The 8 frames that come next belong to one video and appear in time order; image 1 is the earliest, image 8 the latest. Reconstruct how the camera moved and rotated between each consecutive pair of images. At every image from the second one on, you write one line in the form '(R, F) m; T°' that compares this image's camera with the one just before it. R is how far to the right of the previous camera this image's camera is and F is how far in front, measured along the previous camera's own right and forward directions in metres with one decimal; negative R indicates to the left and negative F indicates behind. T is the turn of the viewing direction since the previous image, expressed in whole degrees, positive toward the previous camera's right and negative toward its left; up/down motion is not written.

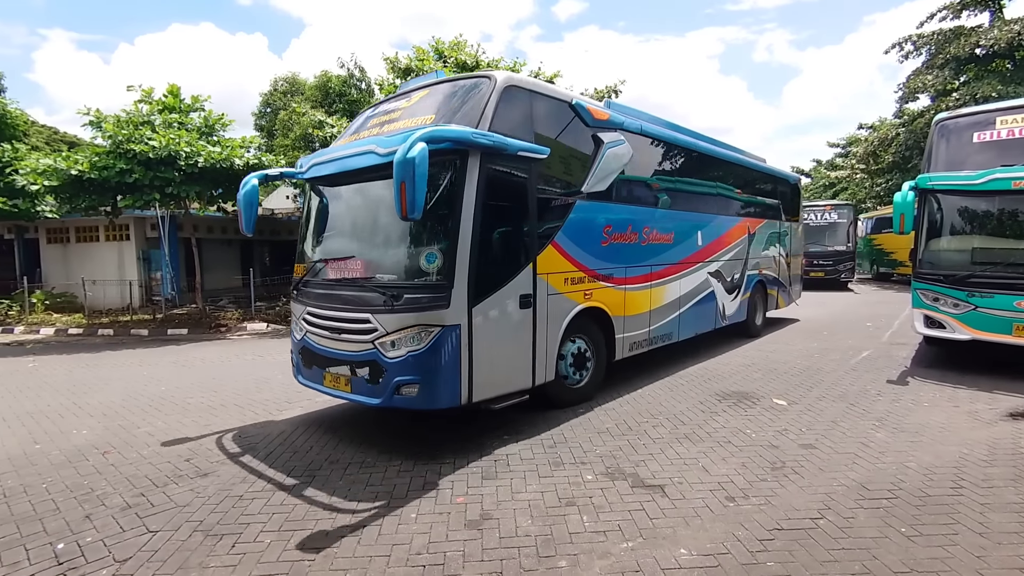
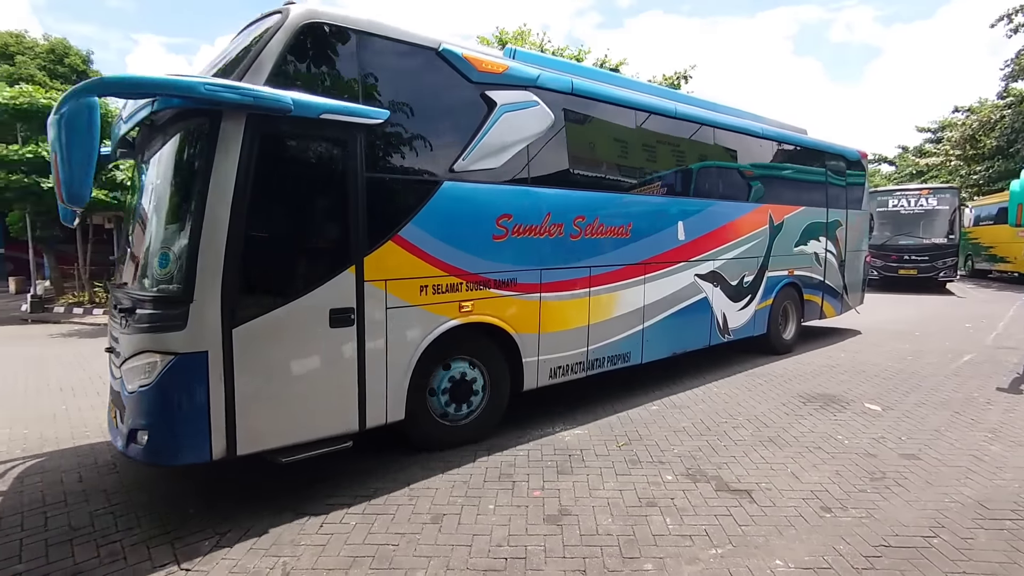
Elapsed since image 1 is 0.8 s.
(-0.2, +0.1) m; -6°
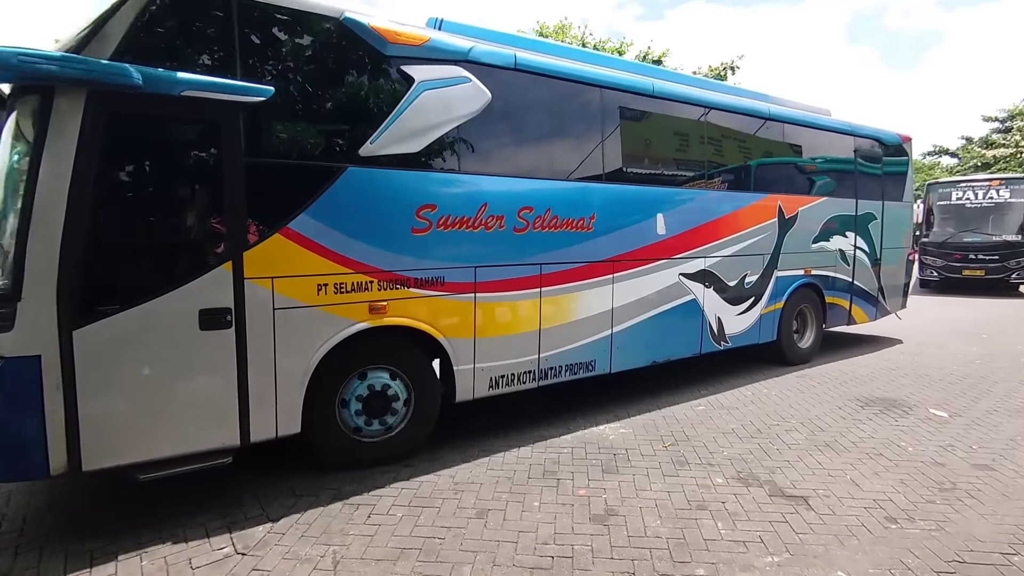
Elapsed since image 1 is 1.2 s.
(-0.1, 0.0) m; -4°
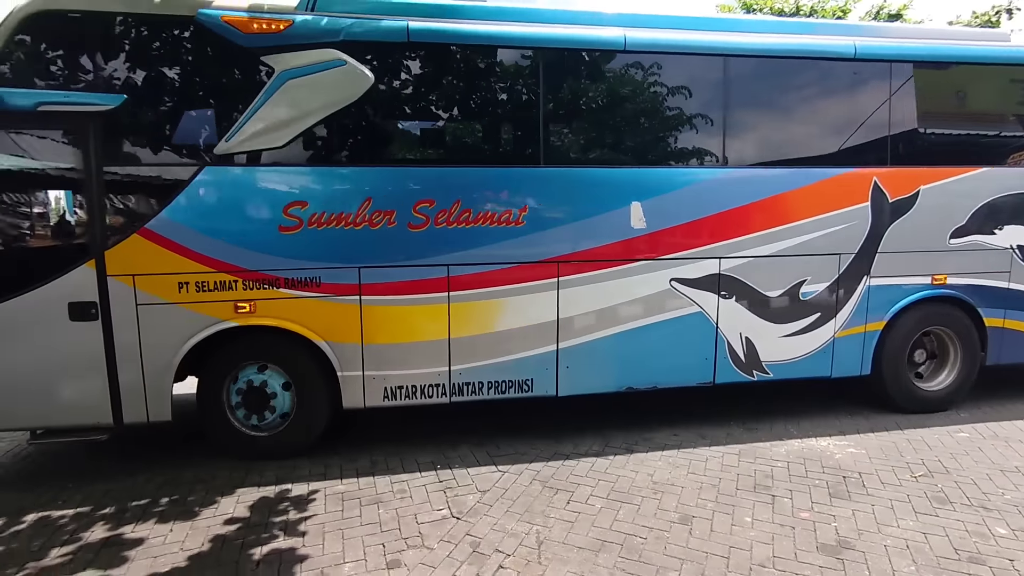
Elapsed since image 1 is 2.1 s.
(-0.2, +0.1) m; -20°
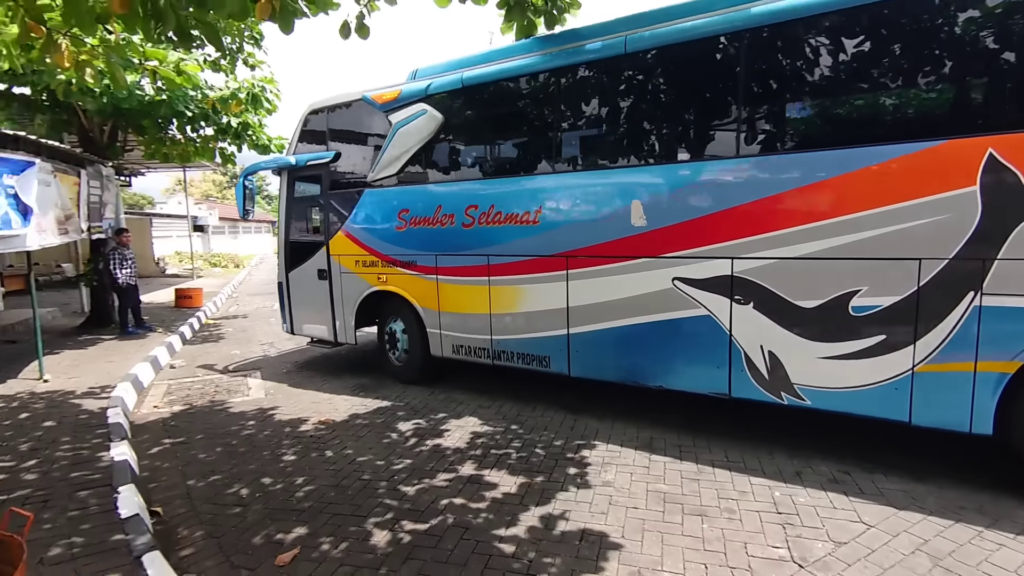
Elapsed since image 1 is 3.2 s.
(-0.1, +0.3) m; -36°
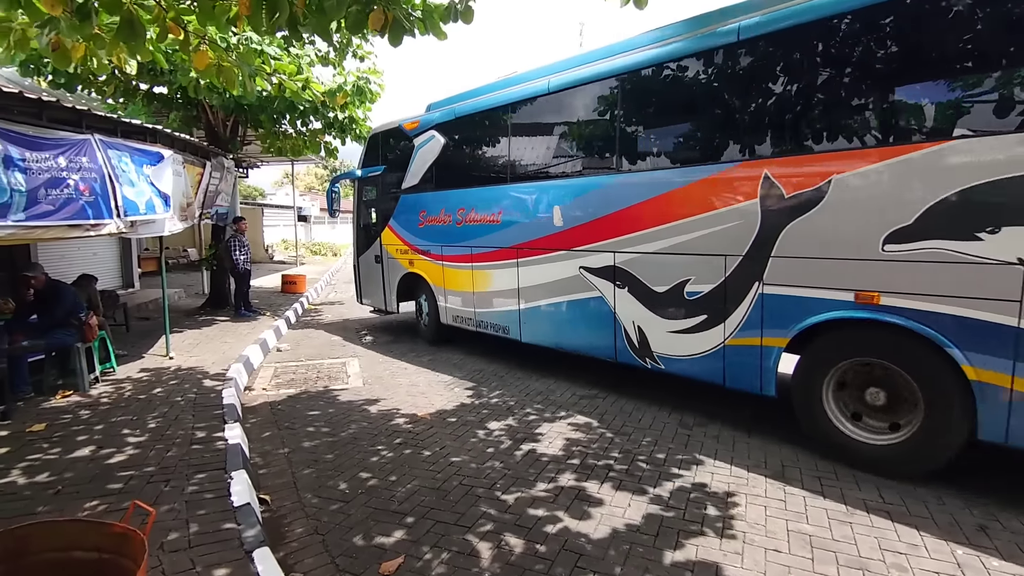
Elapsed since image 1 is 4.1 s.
(-0.3, +0.3) m; -9°
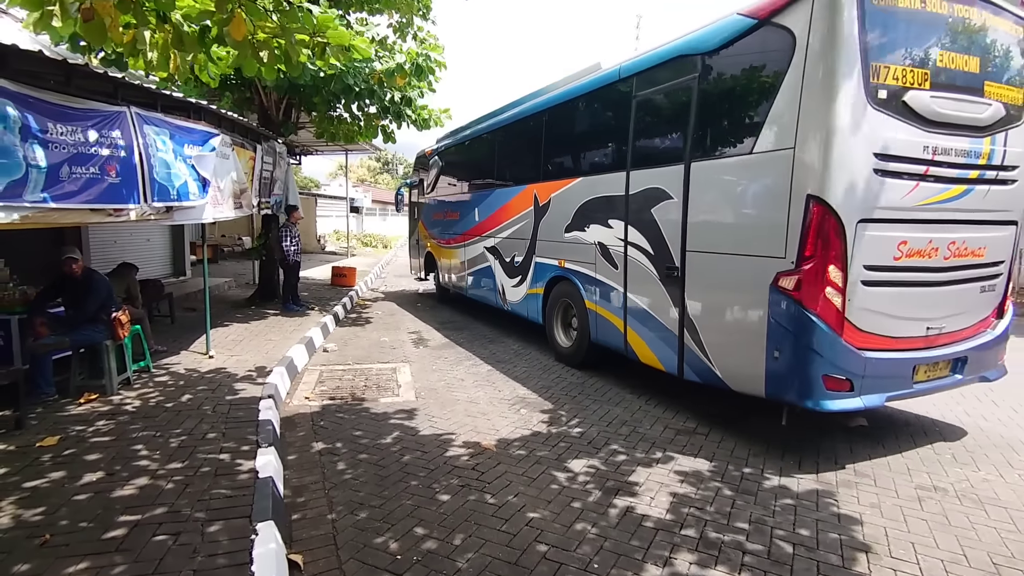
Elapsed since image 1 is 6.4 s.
(-0.4, +1.0) m; -5°
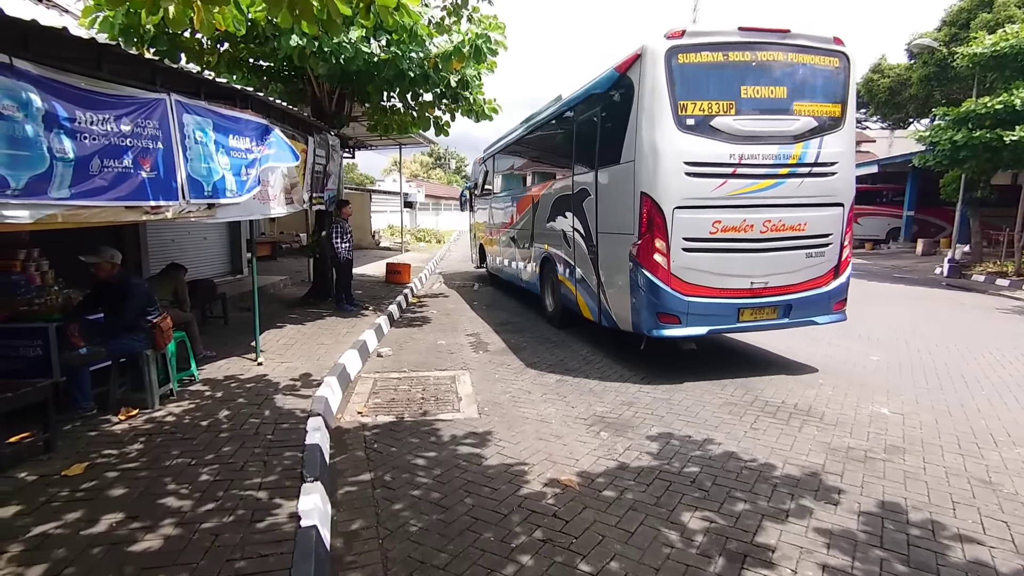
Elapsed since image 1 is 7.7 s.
(-0.3, +0.8) m; -6°
